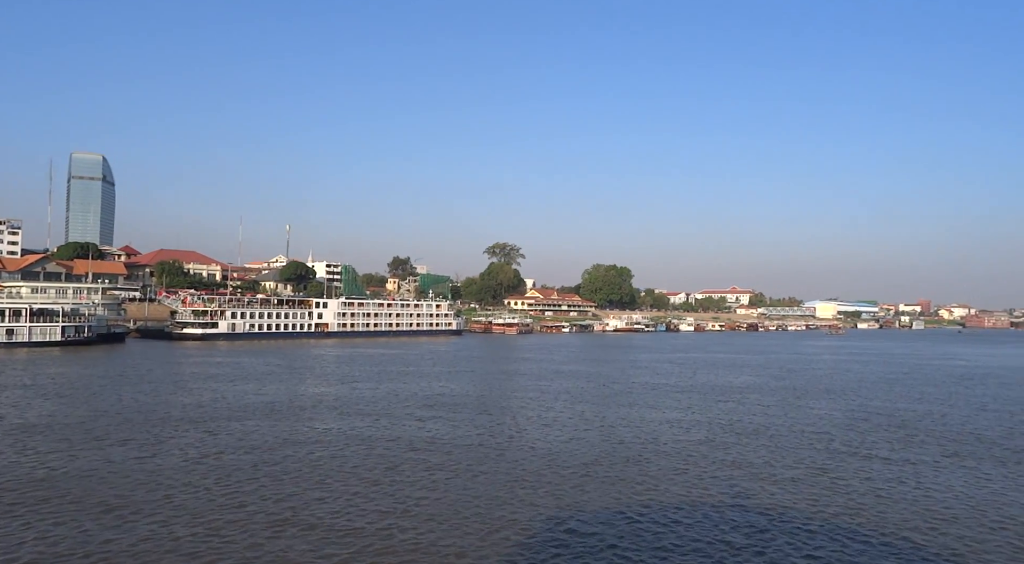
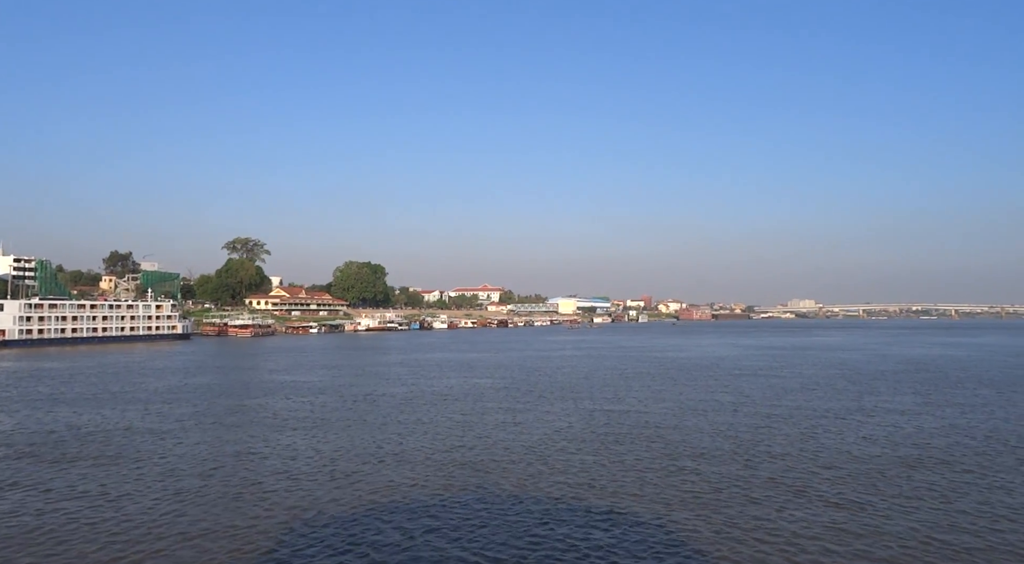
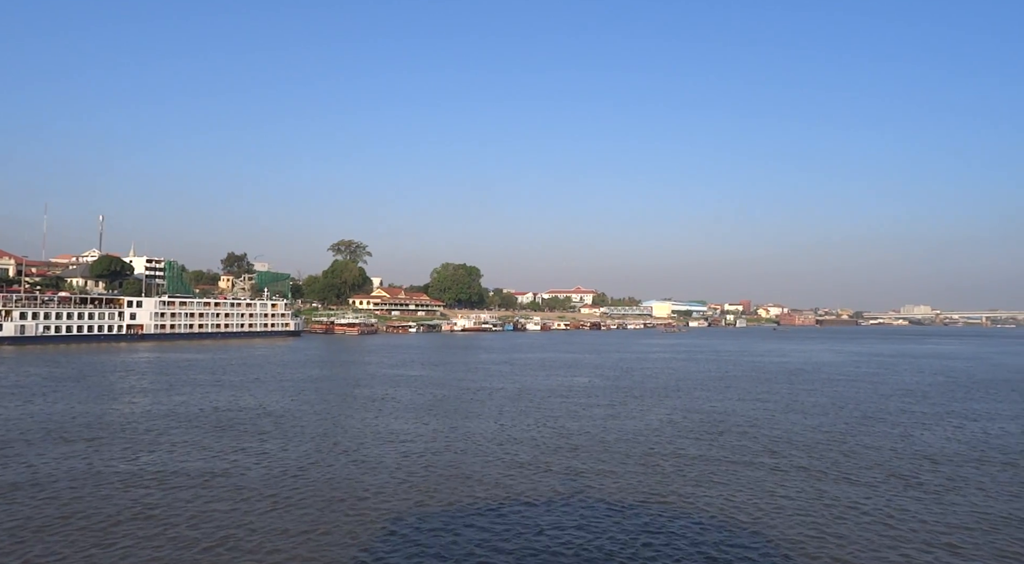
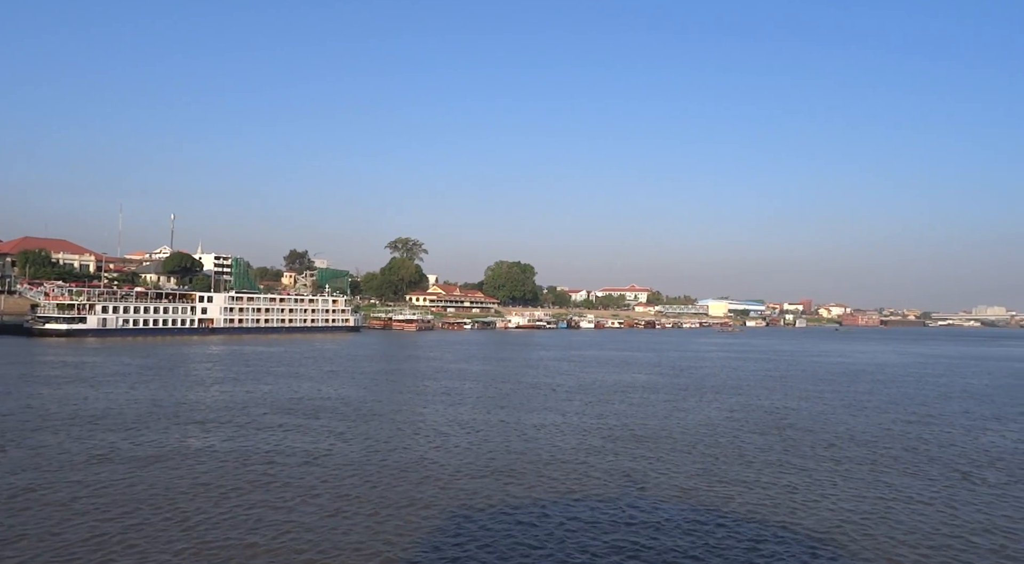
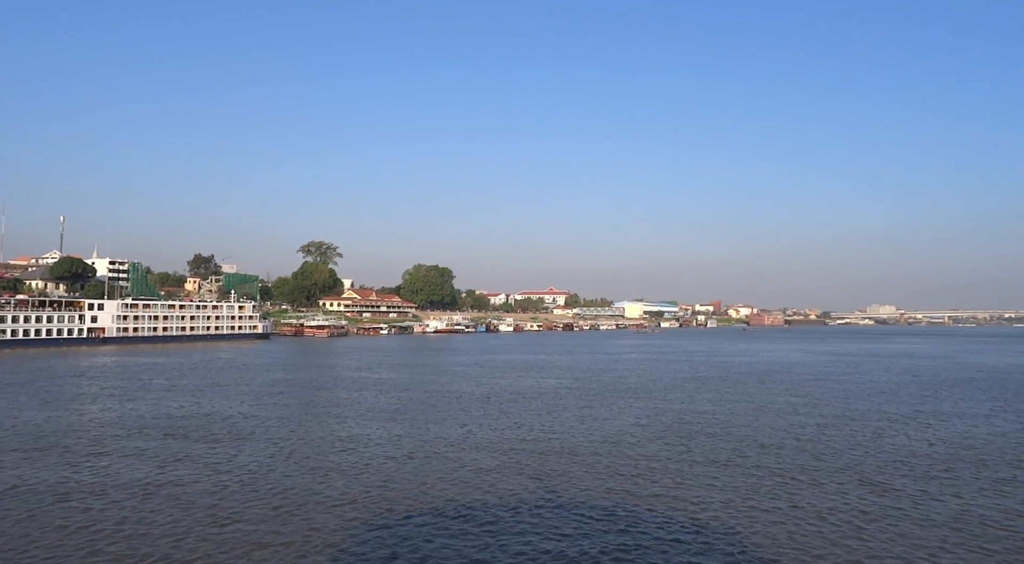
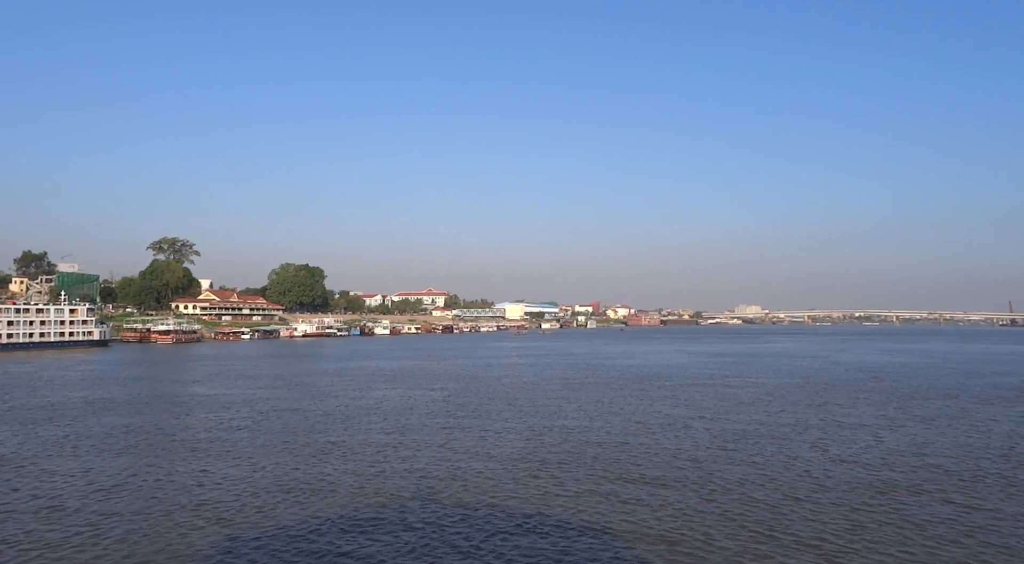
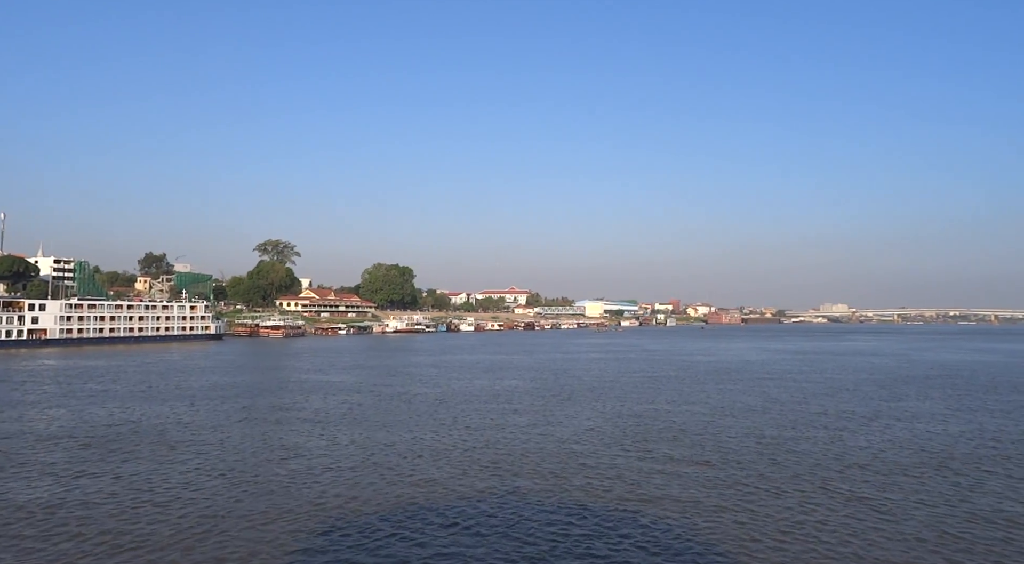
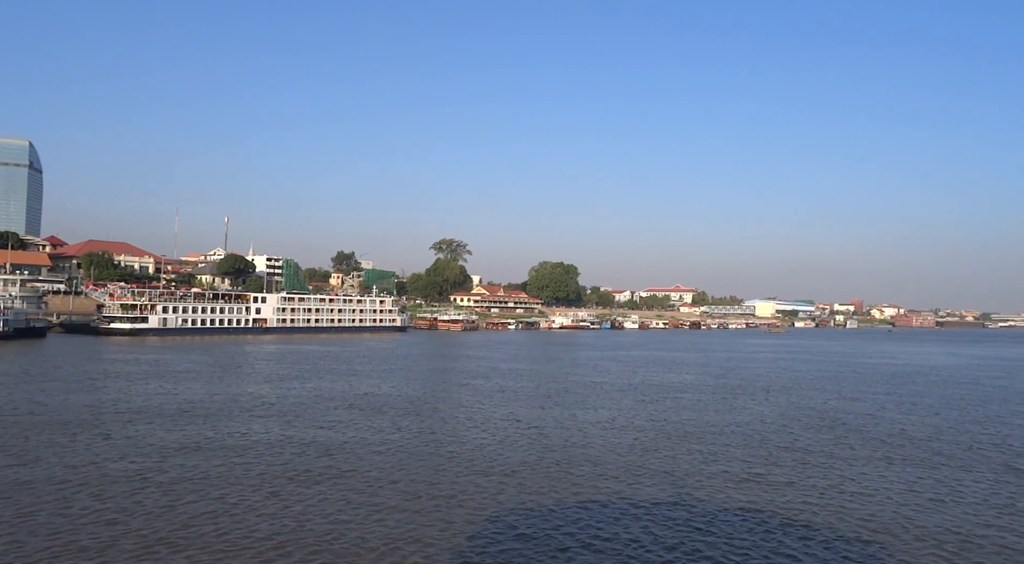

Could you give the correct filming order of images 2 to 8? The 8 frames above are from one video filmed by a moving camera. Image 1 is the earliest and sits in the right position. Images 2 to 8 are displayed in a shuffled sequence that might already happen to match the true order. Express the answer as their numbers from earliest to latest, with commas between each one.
8, 4, 3, 5, 7, 2, 6
